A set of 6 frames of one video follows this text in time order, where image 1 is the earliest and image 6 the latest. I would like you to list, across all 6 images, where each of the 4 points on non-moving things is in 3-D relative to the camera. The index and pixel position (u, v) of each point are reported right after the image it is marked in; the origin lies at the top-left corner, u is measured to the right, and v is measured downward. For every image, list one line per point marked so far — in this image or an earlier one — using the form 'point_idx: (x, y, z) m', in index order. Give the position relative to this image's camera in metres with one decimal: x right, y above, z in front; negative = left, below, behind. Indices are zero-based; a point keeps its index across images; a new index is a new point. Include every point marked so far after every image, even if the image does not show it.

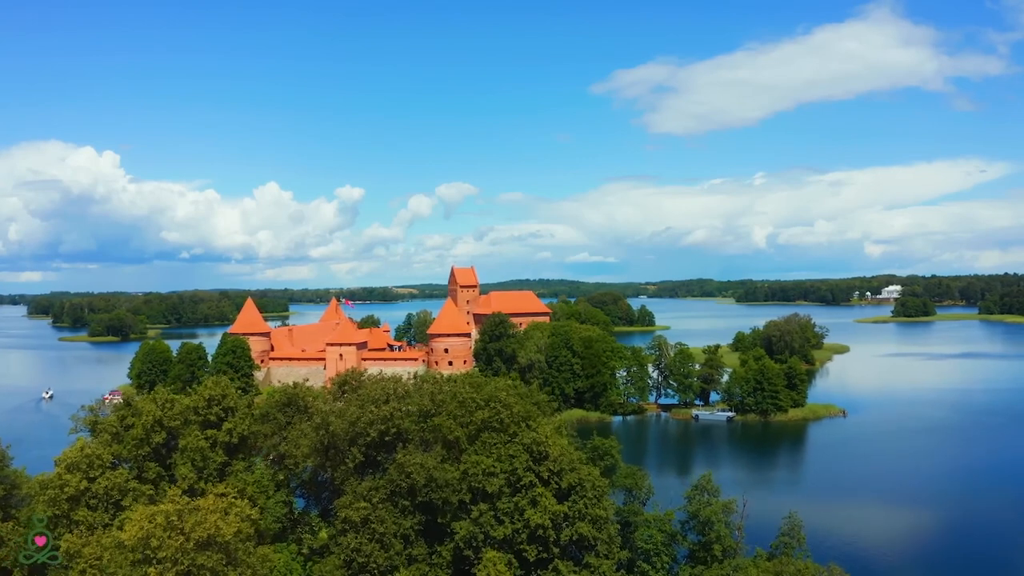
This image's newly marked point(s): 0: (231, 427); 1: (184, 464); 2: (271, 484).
0: (-7.1, -3.5, +18.4) m
1: (-8.0, -4.3, +17.7) m
2: (-5.9, -4.8, +18.1) m
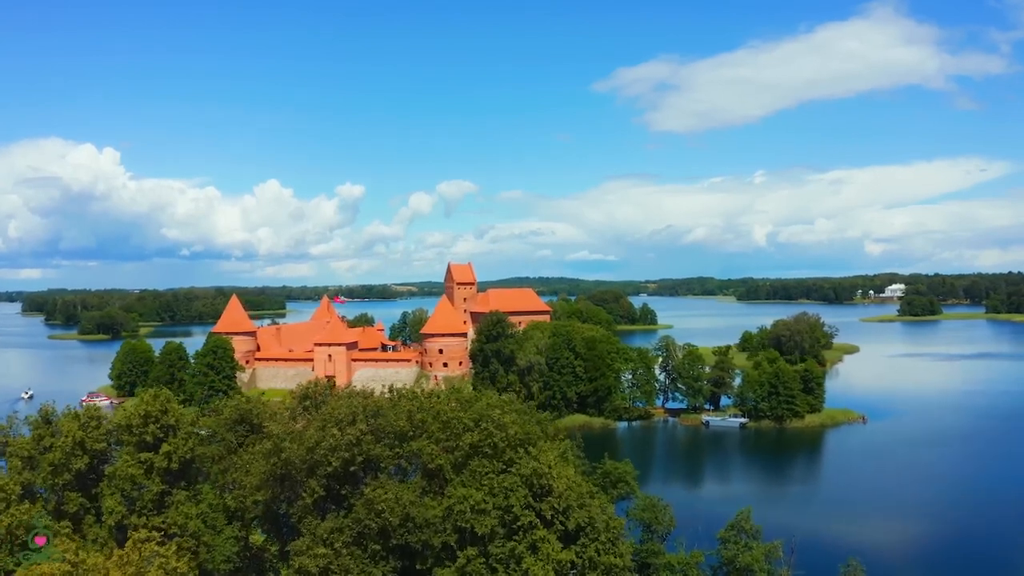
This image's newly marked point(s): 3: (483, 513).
0: (-7.2, -3.4, +15.4) m
1: (-8.1, -4.2, +14.8) m
2: (-6.0, -4.7, +15.1) m
3: (-0.5, -4.0, +12.9) m
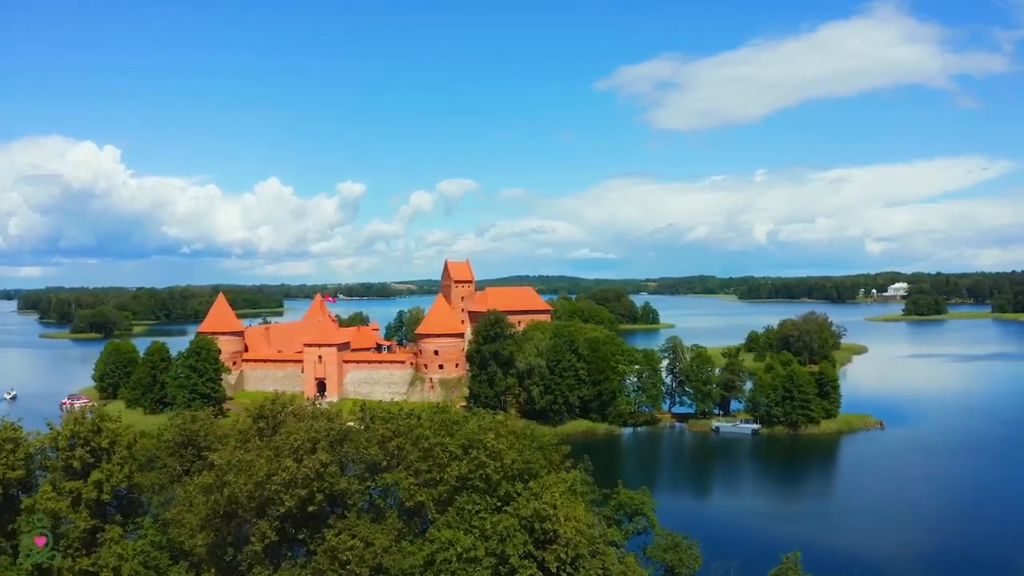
0: (-7.3, -3.4, +13.0) m
1: (-8.1, -4.1, +12.3) m
2: (-6.1, -4.7, +12.7) m
3: (-0.6, -3.9, +10.5) m
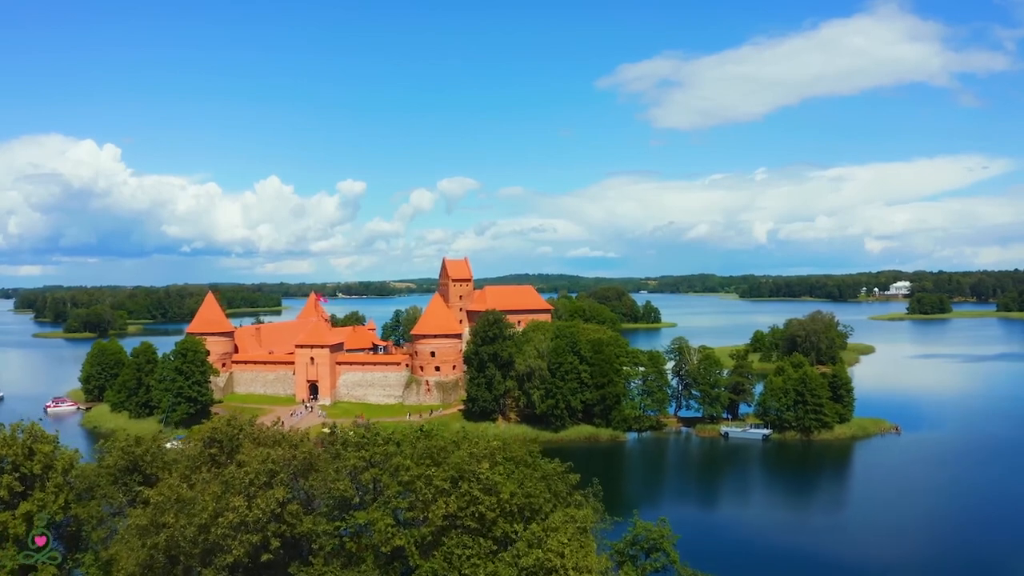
0: (-7.3, -3.4, +11.2) m
1: (-8.1, -4.1, +10.5) m
2: (-6.1, -4.7, +10.8) m
3: (-0.6, -3.9, +8.6) m
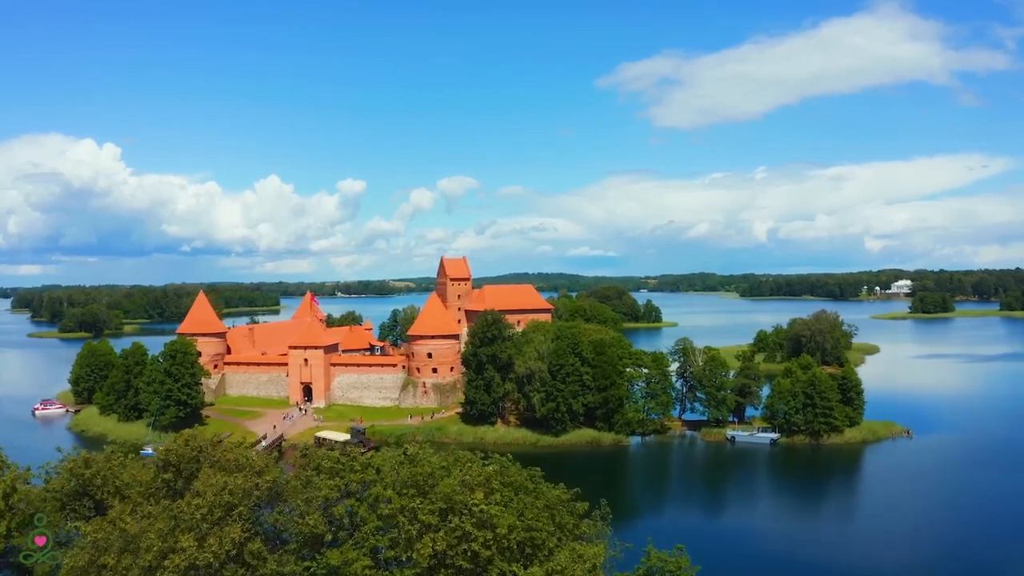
0: (-7.3, -3.4, +9.9) m
1: (-8.2, -4.1, +9.2) m
2: (-6.1, -4.7, +9.5) m
3: (-0.6, -3.9, +7.3) m
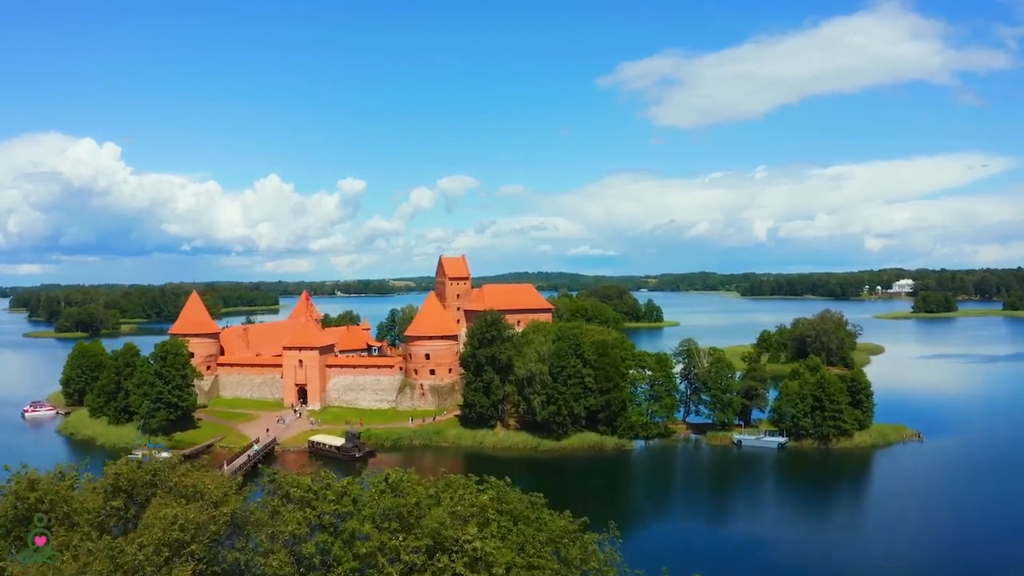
0: (-7.3, -3.4, +8.7) m
1: (-8.2, -4.1, +8.0) m
2: (-6.1, -4.7, +8.4) m
3: (-0.6, -3.9, +6.2) m
